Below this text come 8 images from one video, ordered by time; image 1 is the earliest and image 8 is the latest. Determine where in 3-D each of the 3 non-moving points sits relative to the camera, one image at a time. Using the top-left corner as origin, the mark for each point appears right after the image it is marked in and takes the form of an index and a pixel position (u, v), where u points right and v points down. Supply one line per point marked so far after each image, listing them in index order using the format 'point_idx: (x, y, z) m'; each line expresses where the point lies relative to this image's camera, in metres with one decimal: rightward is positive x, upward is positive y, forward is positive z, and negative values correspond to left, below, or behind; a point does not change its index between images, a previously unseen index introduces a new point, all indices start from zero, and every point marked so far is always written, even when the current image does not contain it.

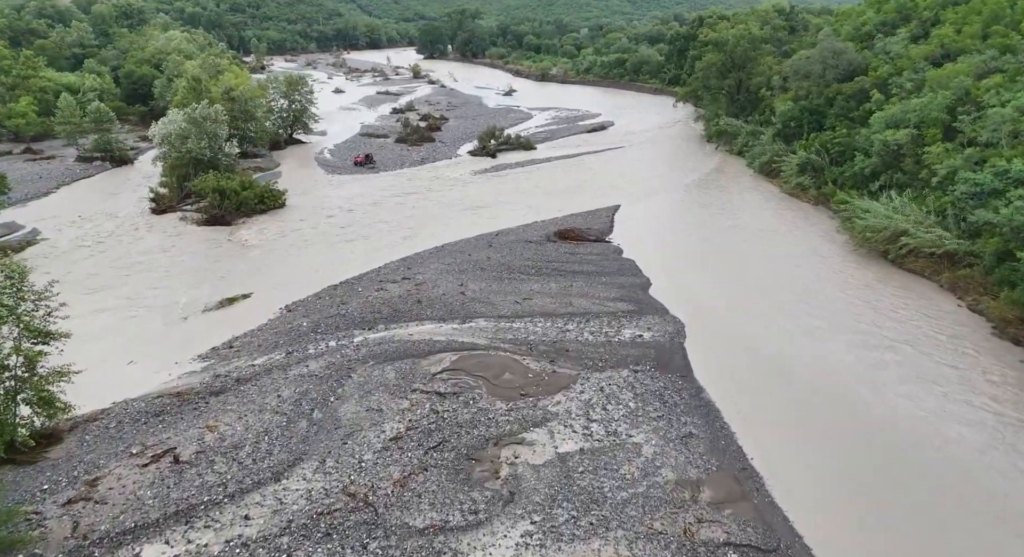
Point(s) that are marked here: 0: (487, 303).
0: (-0.8, -0.8, +19.4) m
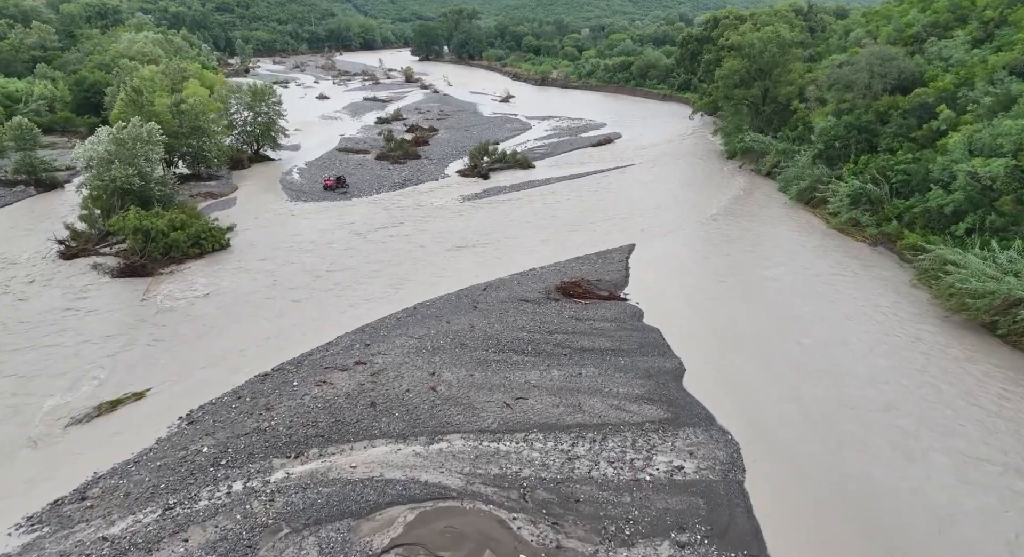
0: (-1.1, -2.9, +14.2) m
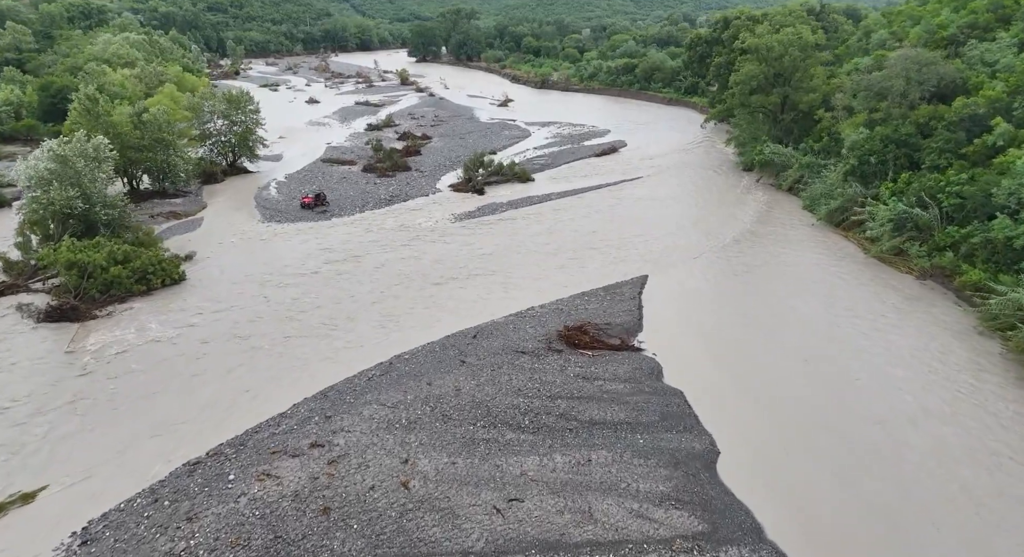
0: (-1.2, -4.1, +11.2) m
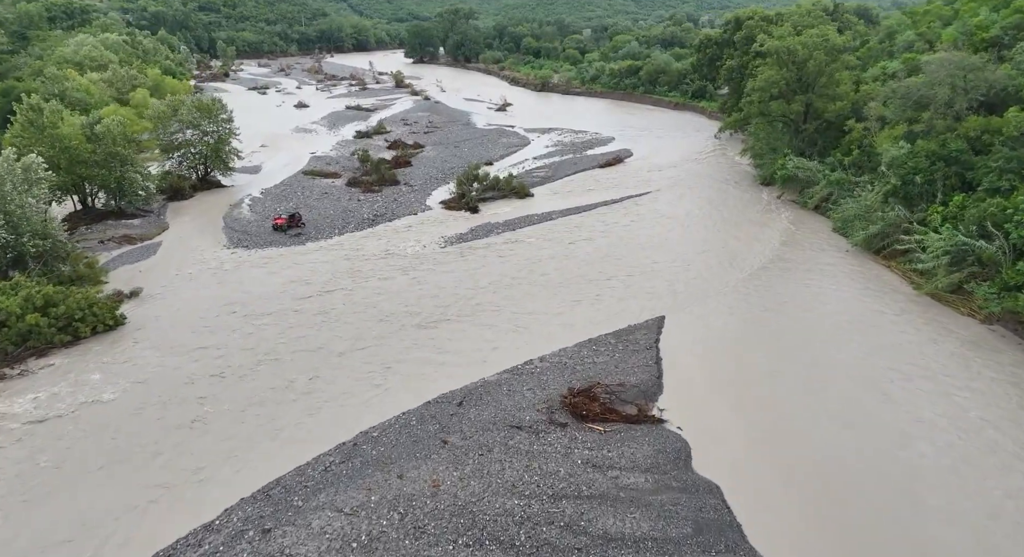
0: (-1.3, -5.4, +8.1) m
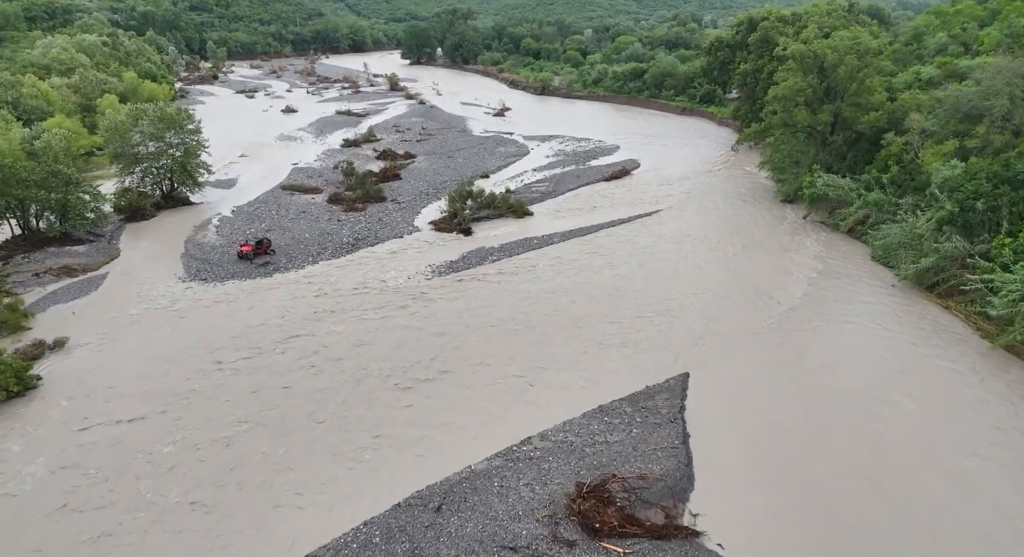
0: (-1.5, -6.7, +5.0) m
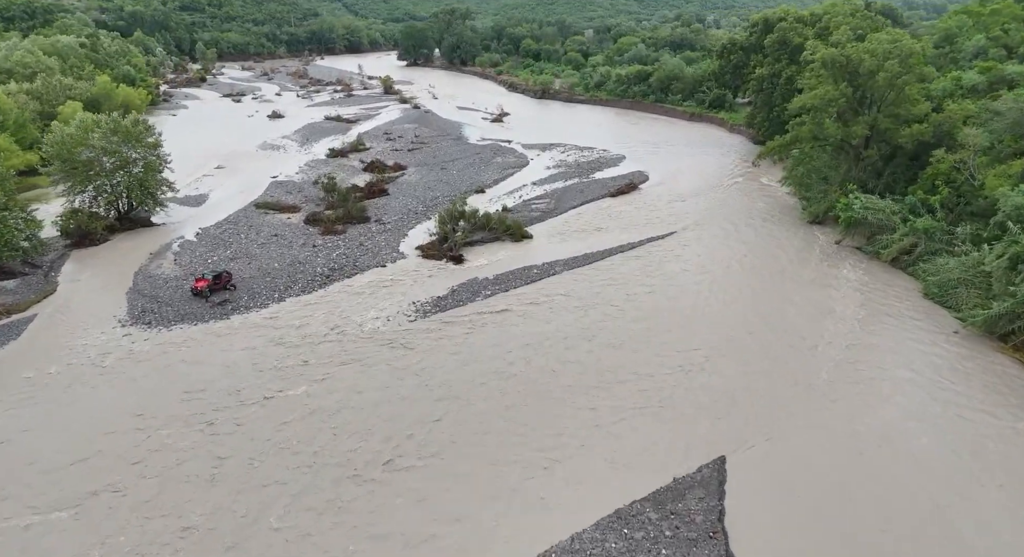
0: (-1.6, -7.9, +1.8) m
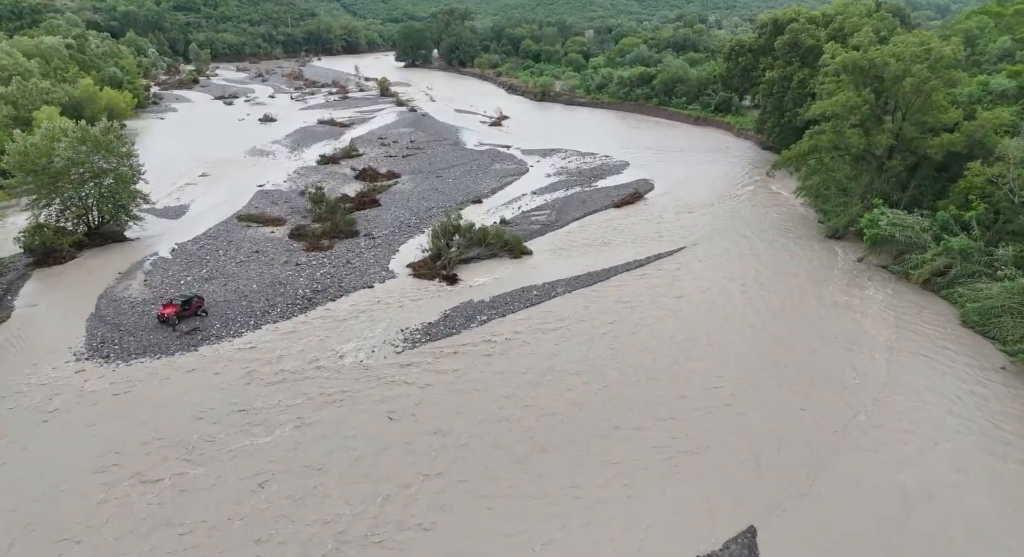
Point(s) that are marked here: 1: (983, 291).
0: (-1.6, -8.7, +0.1) m
1: (+13.3, -0.3, +17.9) m
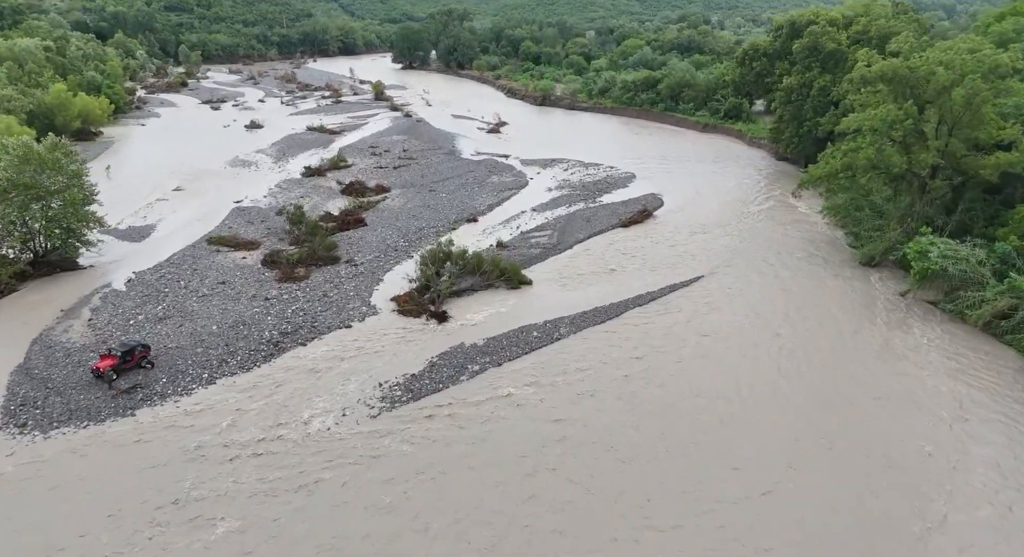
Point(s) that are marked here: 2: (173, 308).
0: (-1.7, -9.9, -2.6) m
1: (+13.2, -1.5, +15.2) m
2: (-10.6, -0.9, +19.8) m
